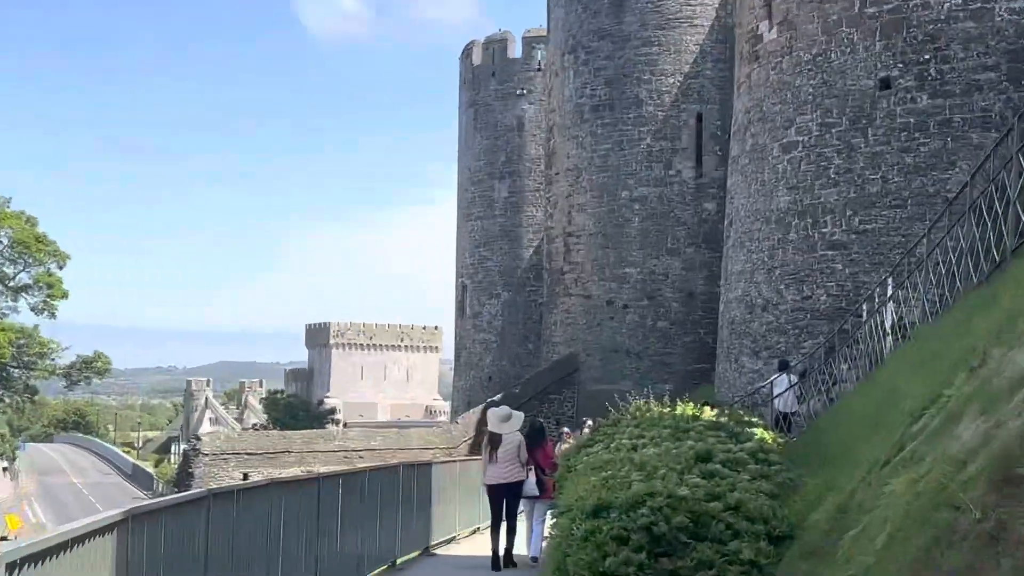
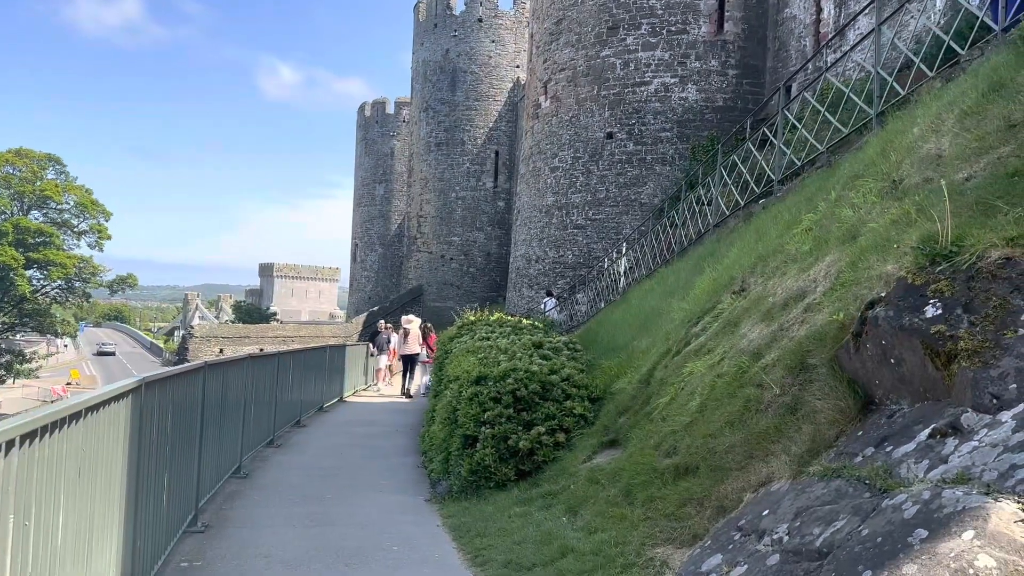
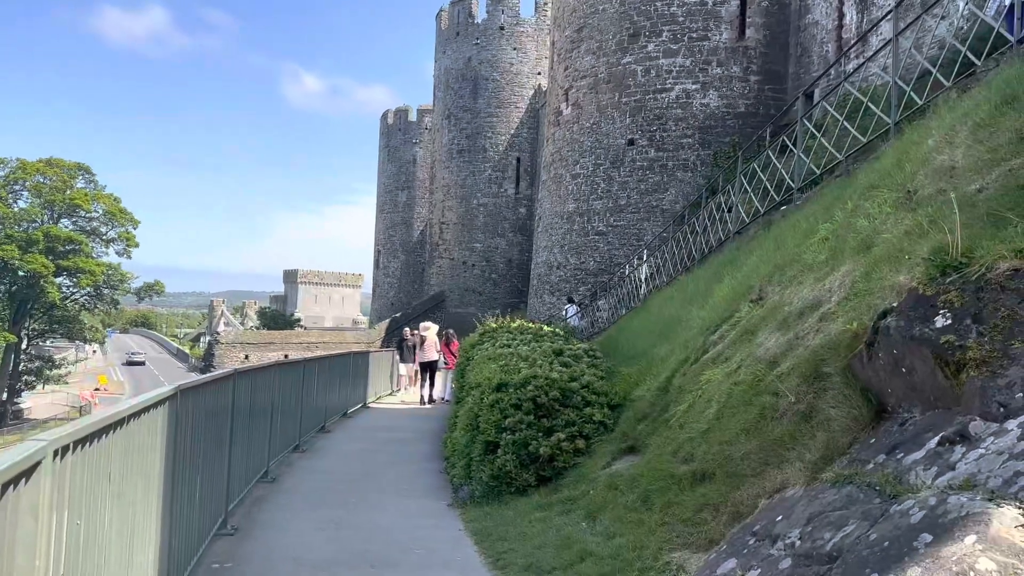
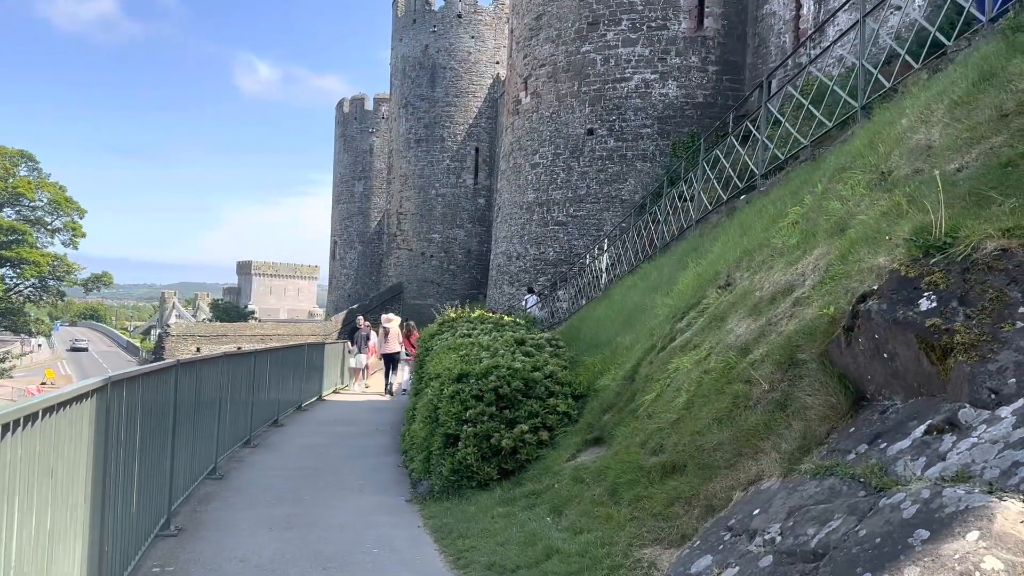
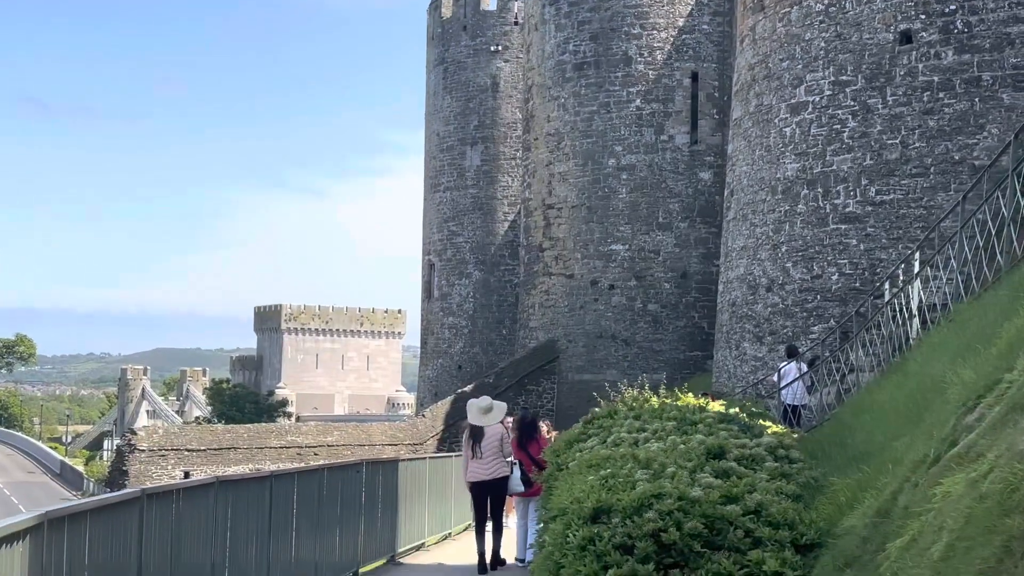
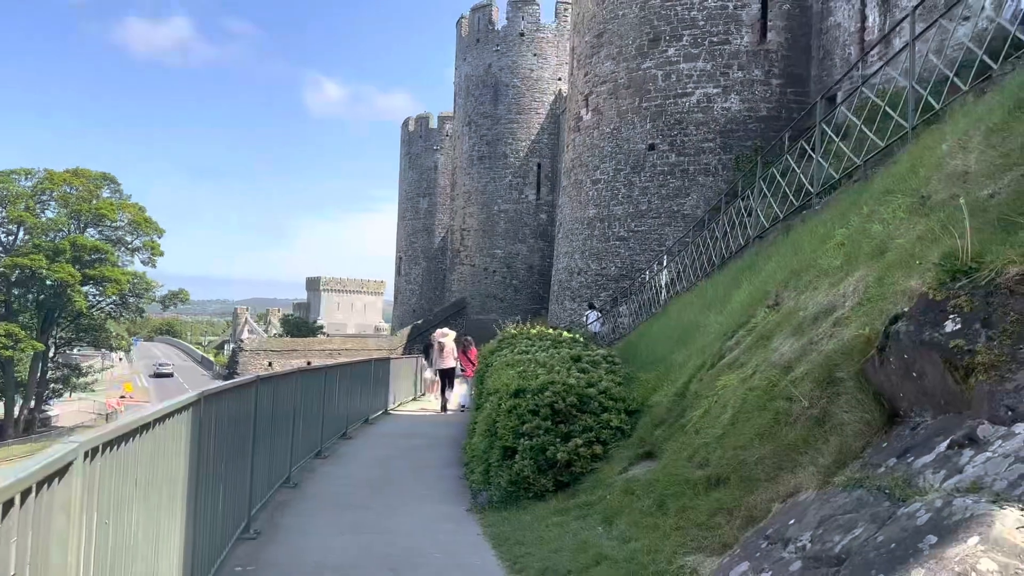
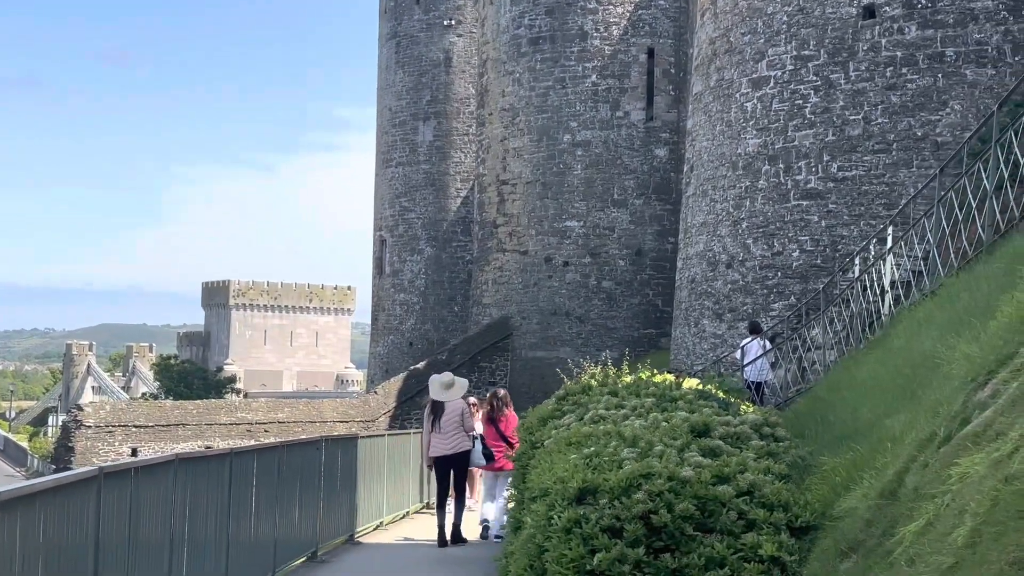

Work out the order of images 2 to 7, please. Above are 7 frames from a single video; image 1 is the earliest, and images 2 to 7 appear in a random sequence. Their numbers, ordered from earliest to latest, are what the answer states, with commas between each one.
5, 7, 6, 3, 2, 4
